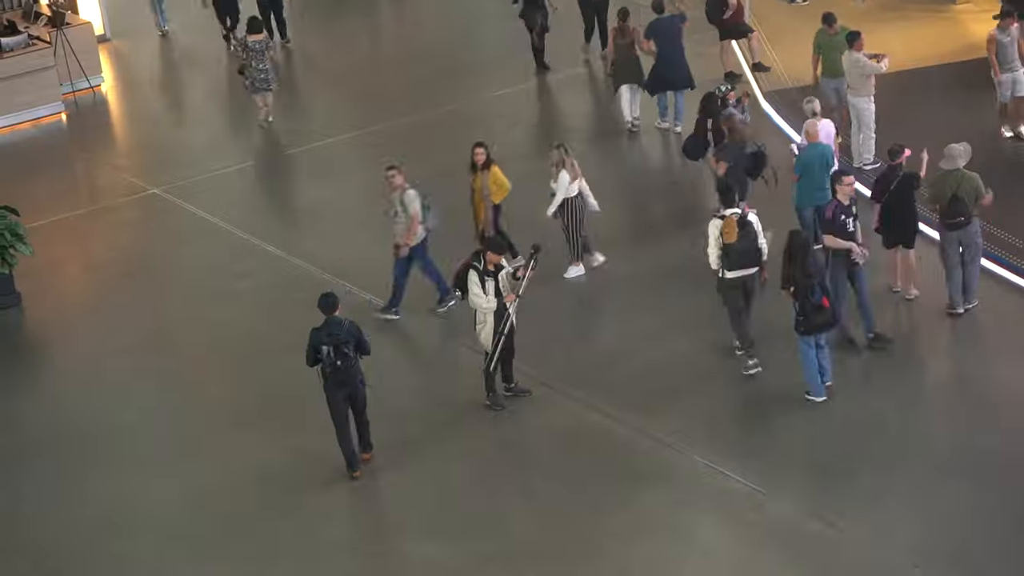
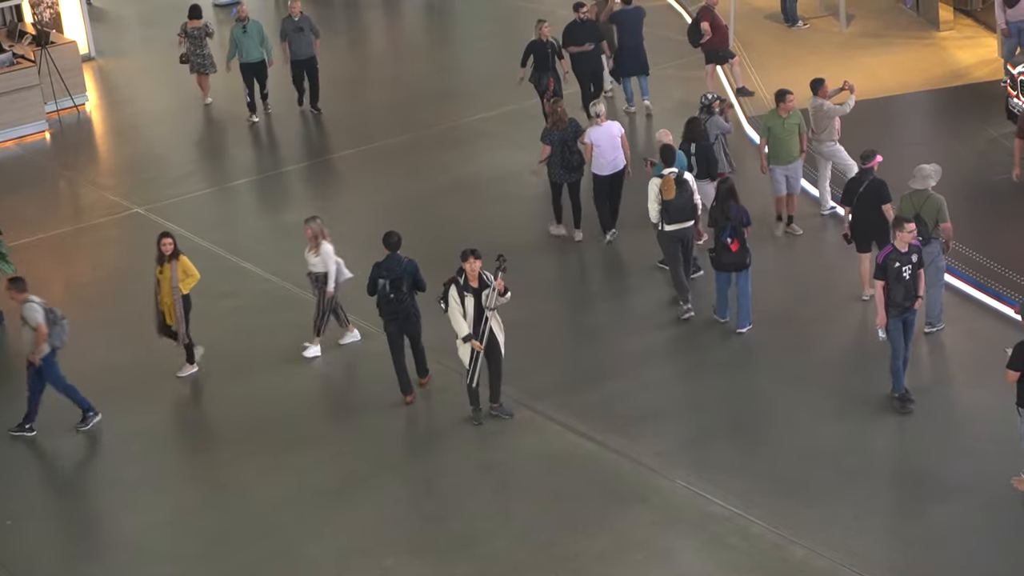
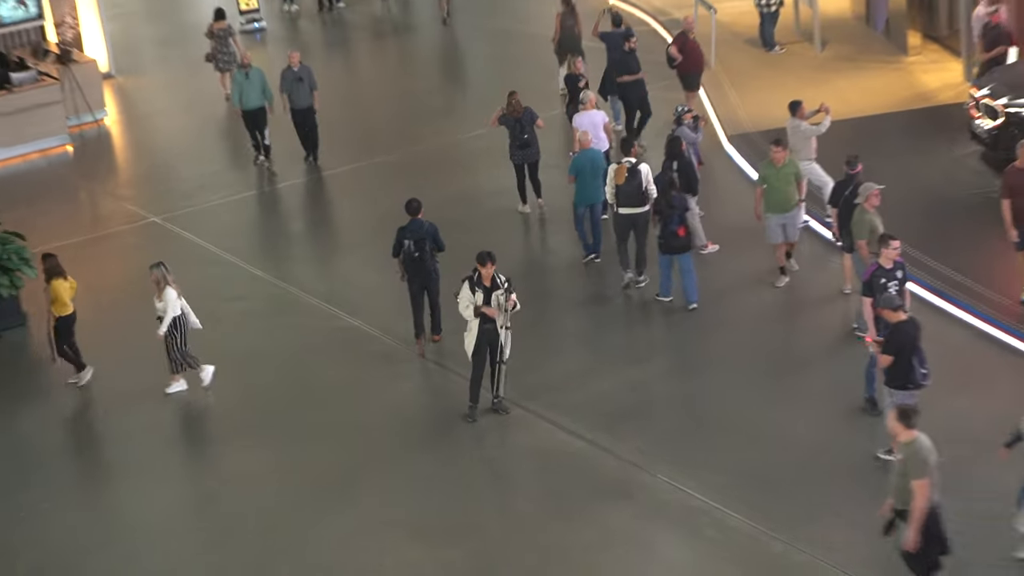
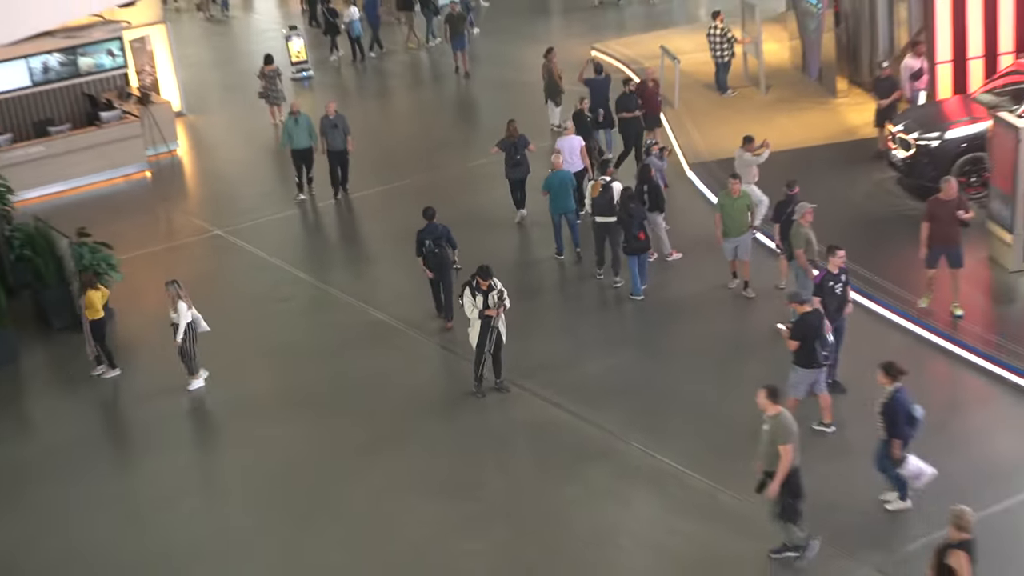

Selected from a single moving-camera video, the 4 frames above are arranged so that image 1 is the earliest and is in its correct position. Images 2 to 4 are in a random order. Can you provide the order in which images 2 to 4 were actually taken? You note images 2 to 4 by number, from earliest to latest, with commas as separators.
2, 3, 4
